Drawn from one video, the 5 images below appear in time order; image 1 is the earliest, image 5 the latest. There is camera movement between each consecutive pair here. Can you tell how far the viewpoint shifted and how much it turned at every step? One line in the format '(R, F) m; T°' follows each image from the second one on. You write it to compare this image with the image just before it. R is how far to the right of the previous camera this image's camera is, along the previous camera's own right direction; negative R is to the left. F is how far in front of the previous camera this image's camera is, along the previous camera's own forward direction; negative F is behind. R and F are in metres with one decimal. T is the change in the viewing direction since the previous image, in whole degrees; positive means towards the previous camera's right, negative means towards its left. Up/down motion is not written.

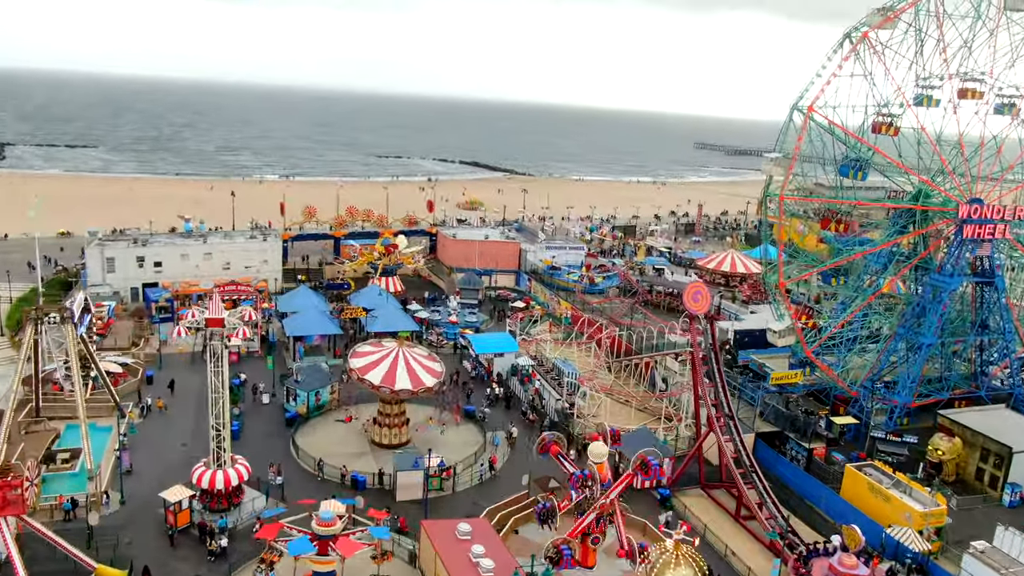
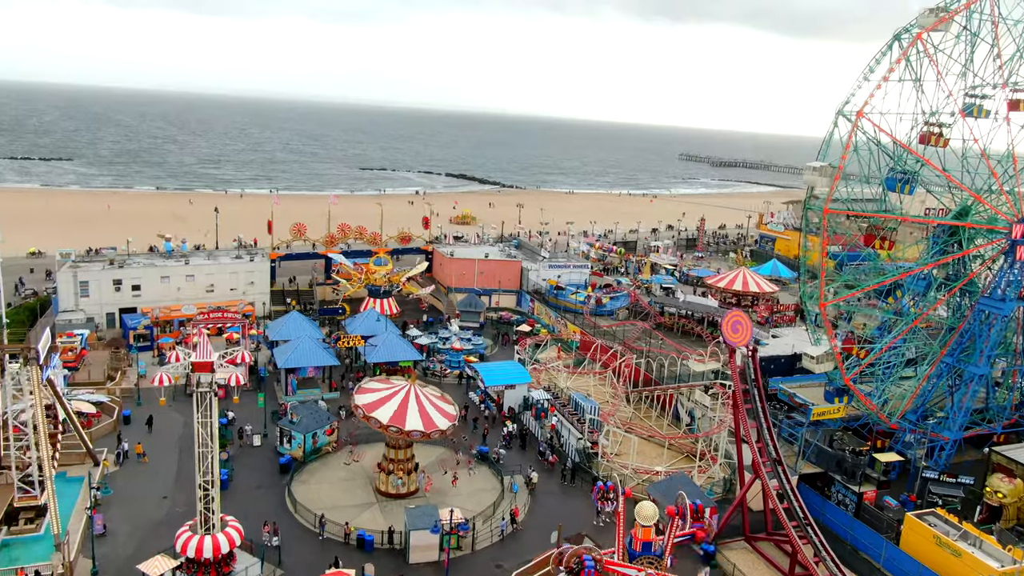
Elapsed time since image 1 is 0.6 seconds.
(-1.2, +2.7) m; +1°
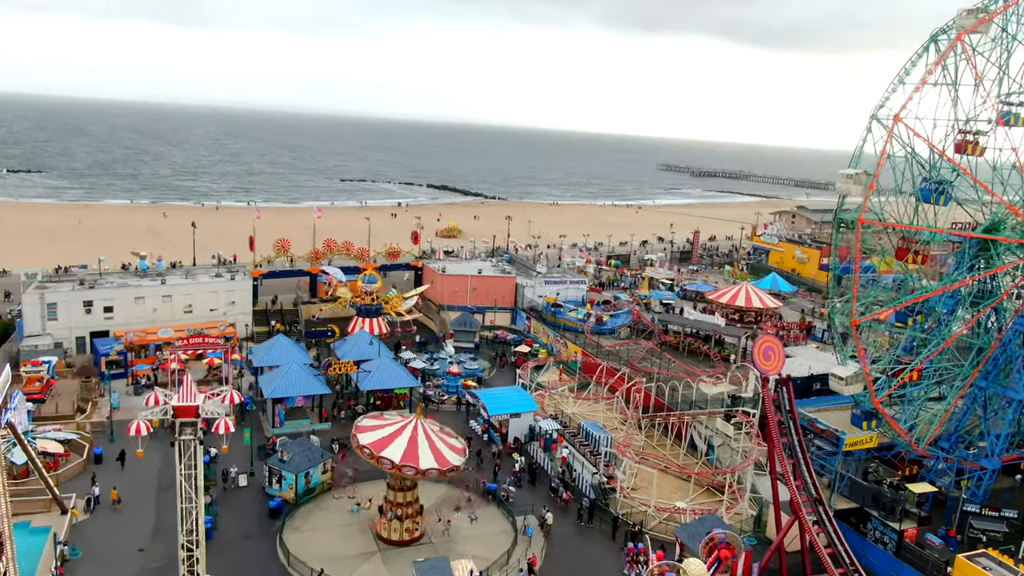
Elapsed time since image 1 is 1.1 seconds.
(-1.0, +2.1) m; +2°
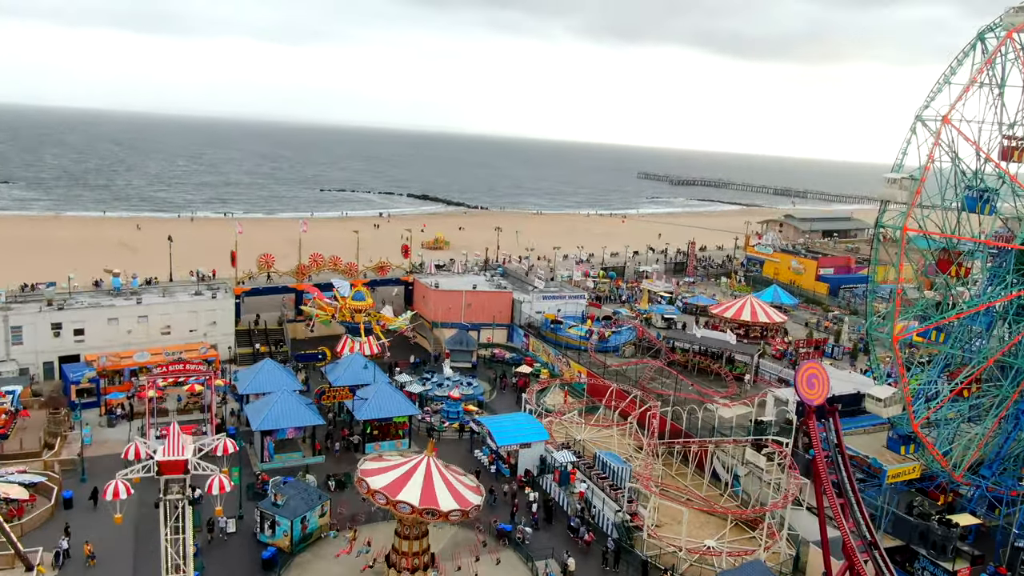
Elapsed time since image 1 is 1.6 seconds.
(-1.1, +2.2) m; +2°
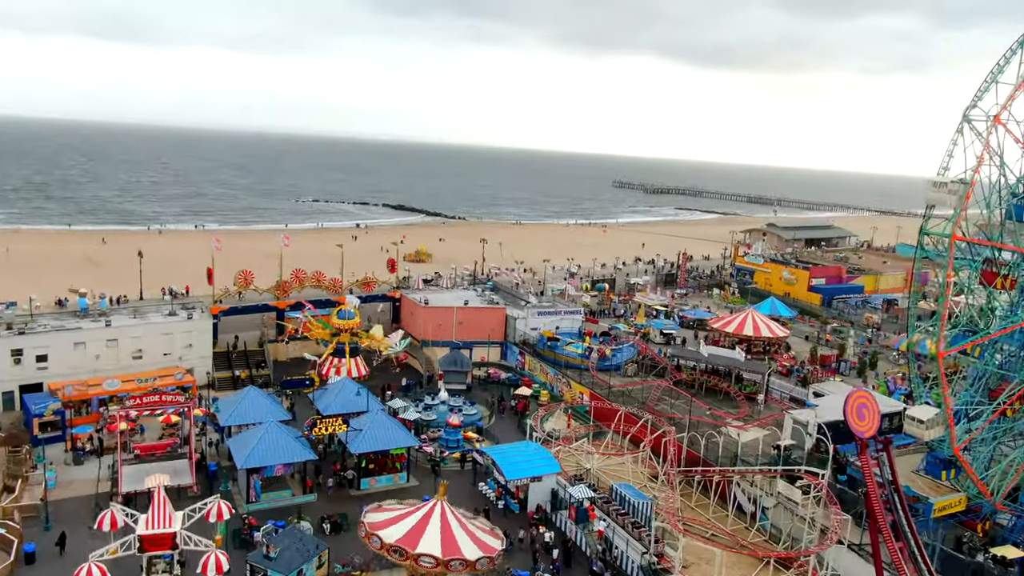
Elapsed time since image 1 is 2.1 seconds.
(-1.2, +2.1) m; +2°
